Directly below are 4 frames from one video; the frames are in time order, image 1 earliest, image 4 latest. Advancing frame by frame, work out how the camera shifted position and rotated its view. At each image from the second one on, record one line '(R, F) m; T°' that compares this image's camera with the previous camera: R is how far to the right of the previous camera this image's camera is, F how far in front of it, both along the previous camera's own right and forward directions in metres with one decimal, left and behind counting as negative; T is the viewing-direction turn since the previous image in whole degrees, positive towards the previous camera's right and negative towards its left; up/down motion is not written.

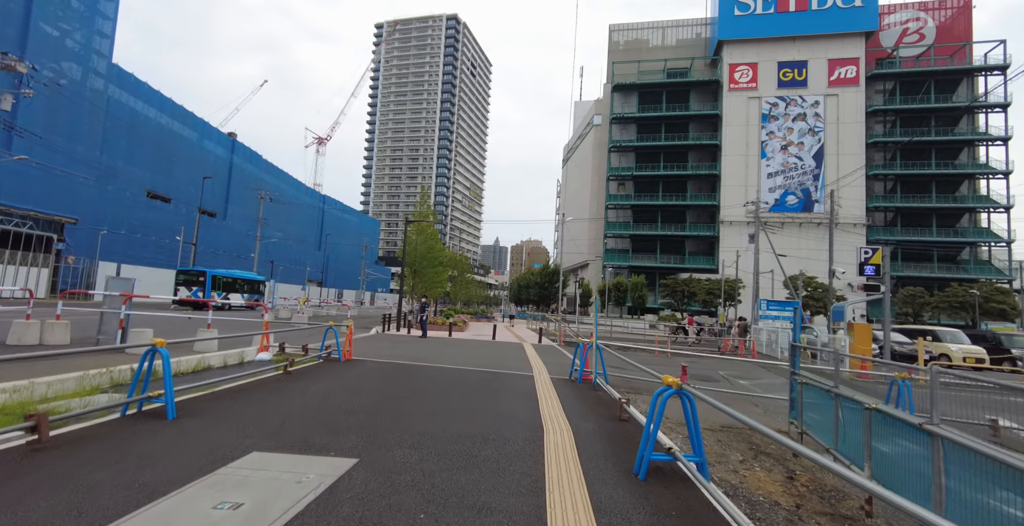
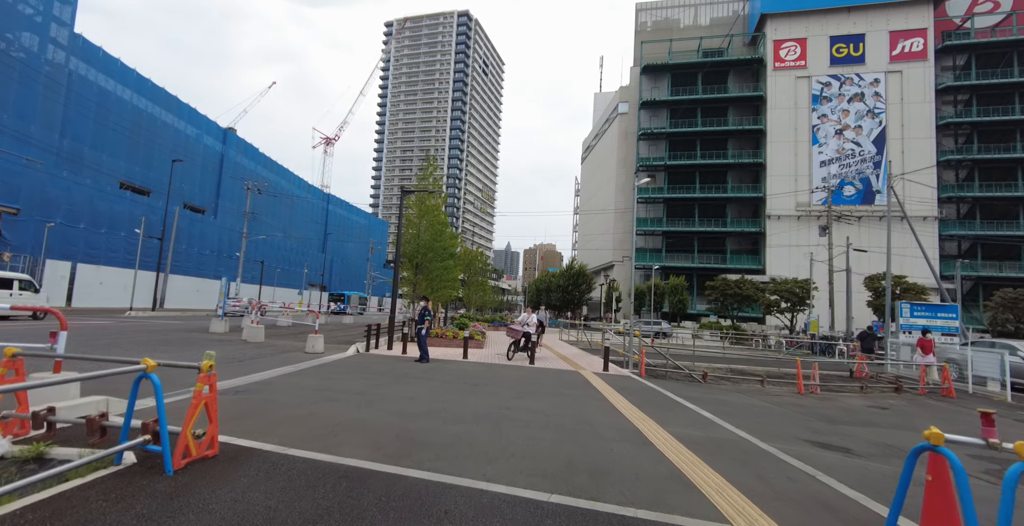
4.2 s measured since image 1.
(-1.0, +5.9) m; -1°
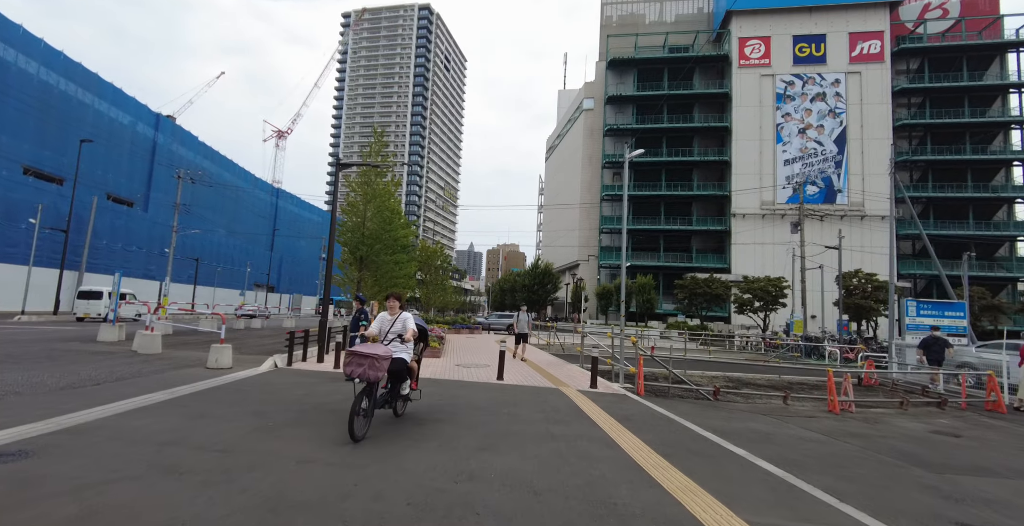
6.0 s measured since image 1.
(0.0, +2.5) m; +5°
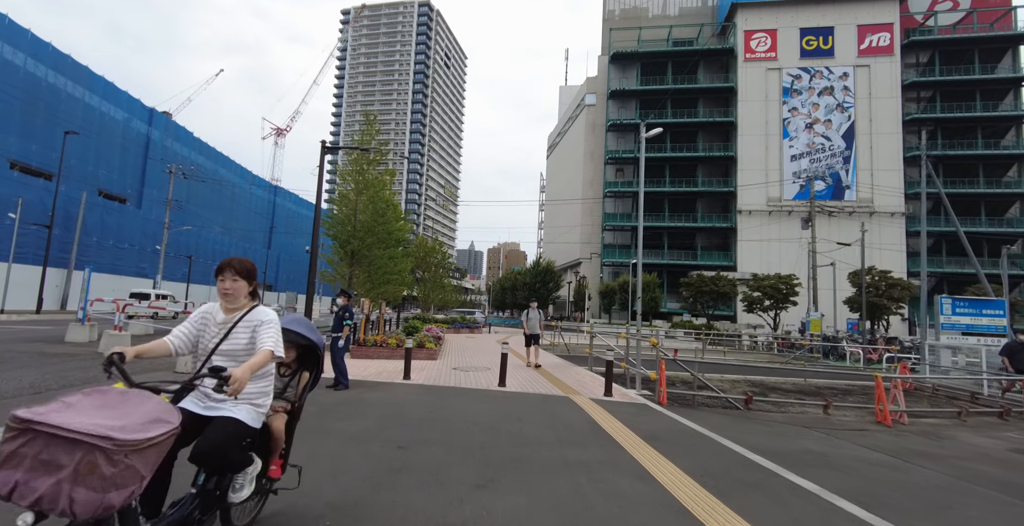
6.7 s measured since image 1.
(-0.1, +1.0) m; 0°
